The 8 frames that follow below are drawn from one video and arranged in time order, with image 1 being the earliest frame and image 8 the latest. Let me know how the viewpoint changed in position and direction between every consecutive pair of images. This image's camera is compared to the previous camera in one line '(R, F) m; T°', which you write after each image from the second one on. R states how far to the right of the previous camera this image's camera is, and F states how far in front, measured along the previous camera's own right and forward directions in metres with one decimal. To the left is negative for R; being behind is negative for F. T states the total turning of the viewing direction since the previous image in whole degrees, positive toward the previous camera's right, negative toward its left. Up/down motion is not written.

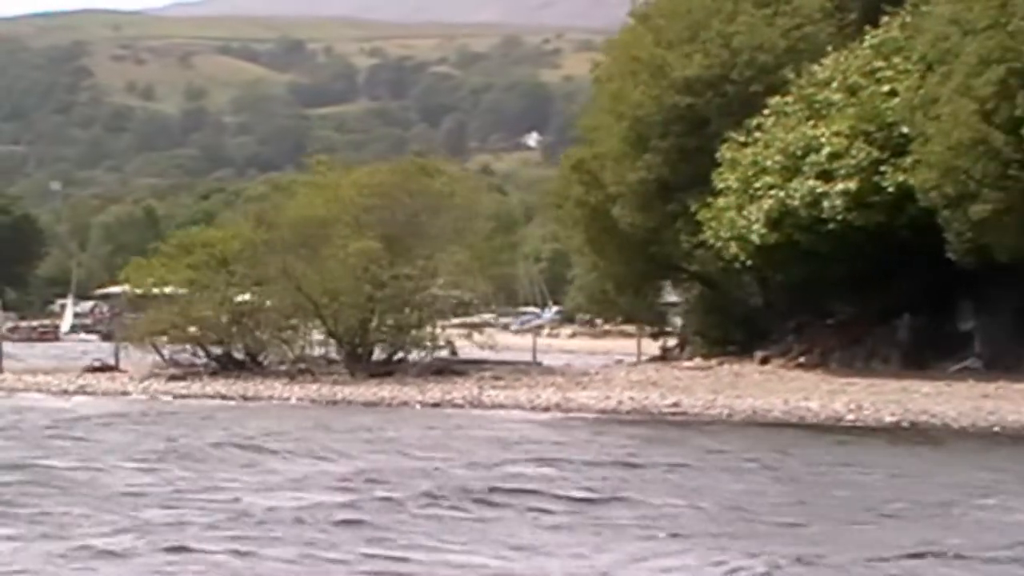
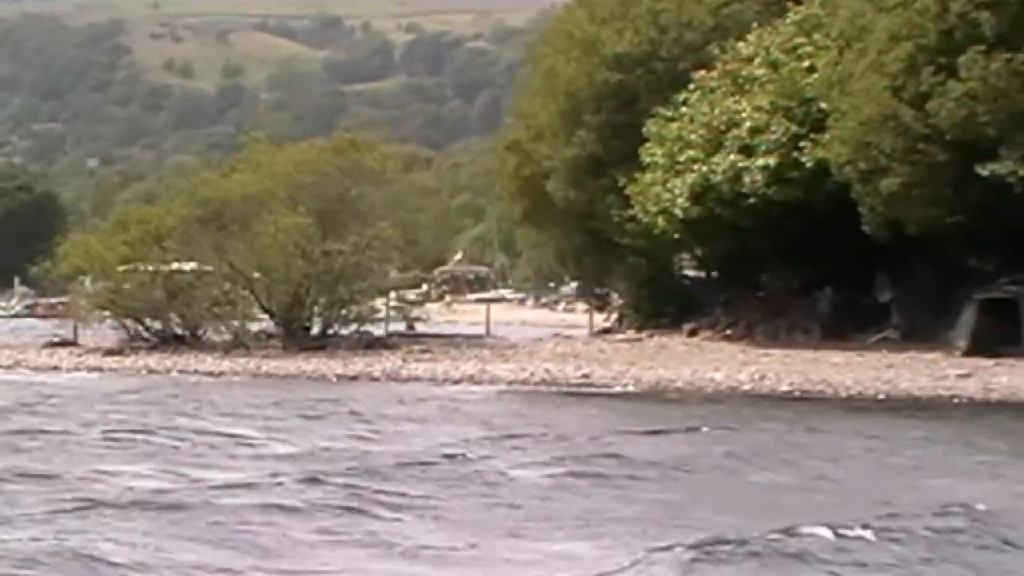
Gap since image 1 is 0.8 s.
(+1.8, -1.0) m; -1°
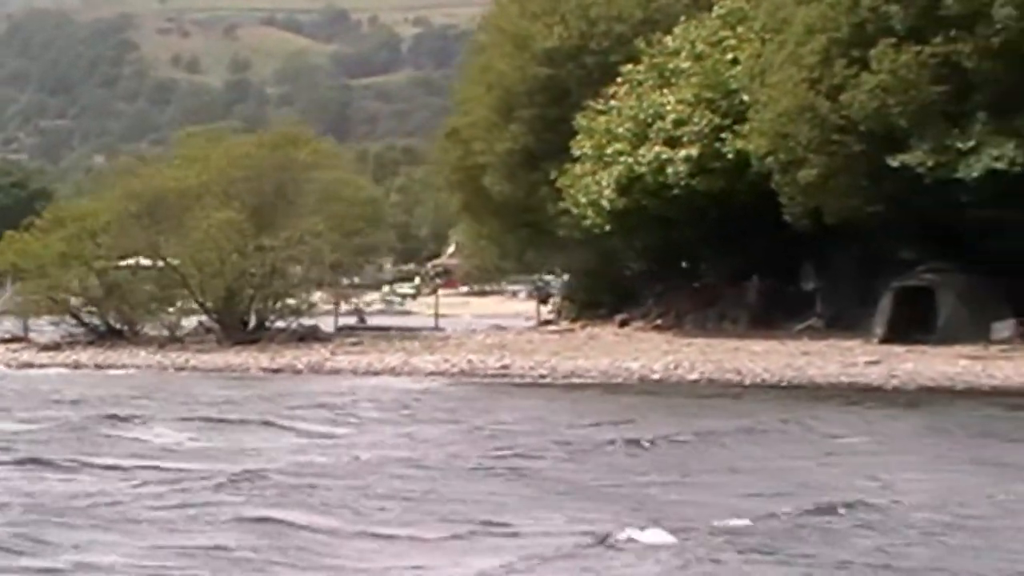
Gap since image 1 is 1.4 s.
(+1.3, -0.7) m; 0°
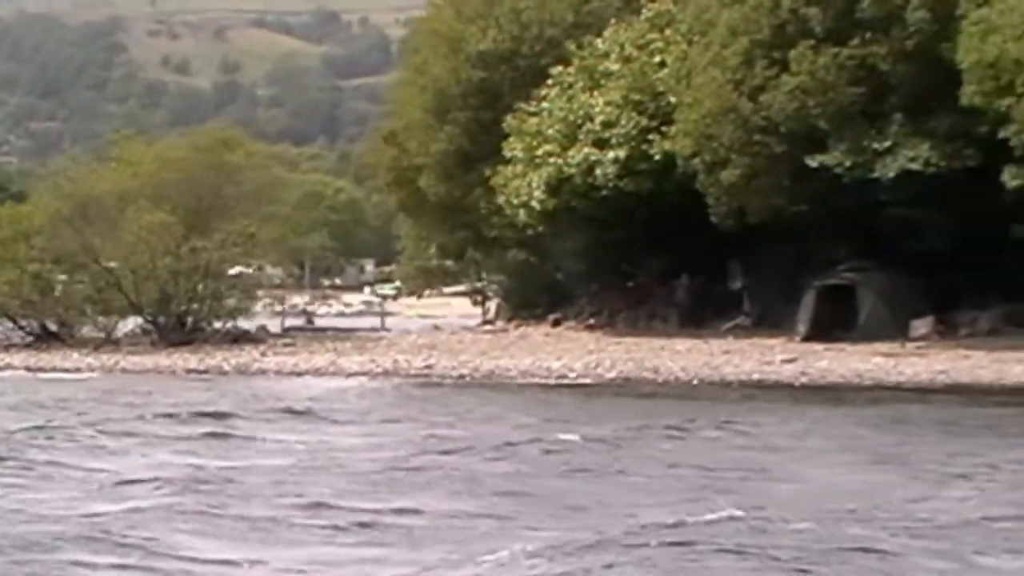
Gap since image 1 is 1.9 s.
(+1.0, -0.6) m; 0°
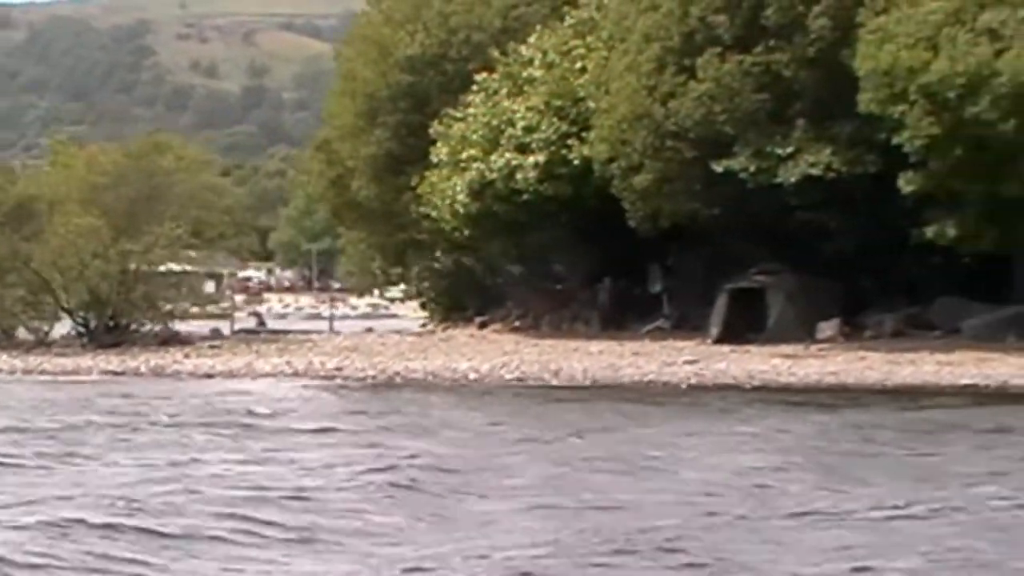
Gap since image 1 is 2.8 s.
(+1.7, -0.9) m; -1°
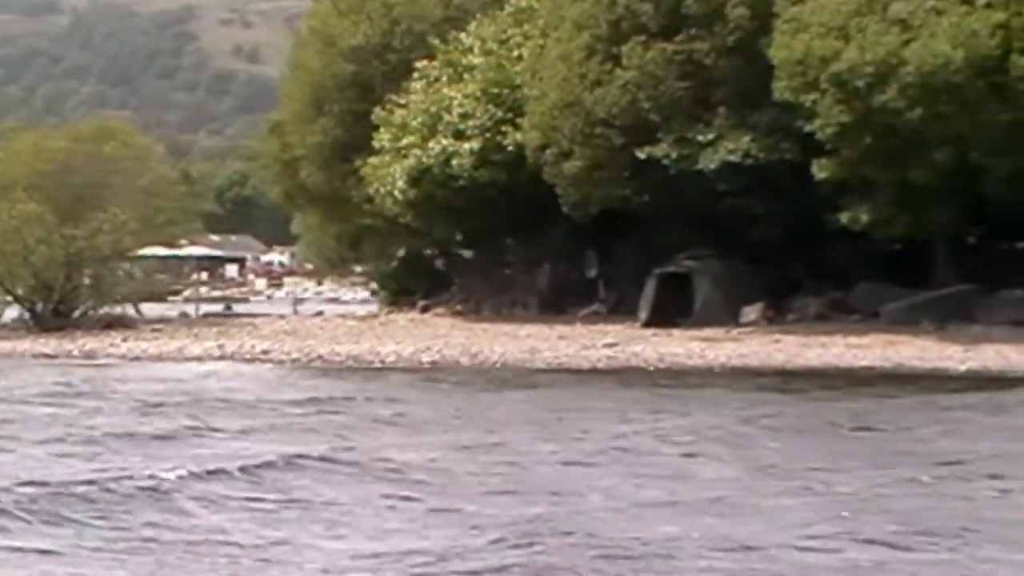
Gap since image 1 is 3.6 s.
(+1.7, -0.9) m; -1°
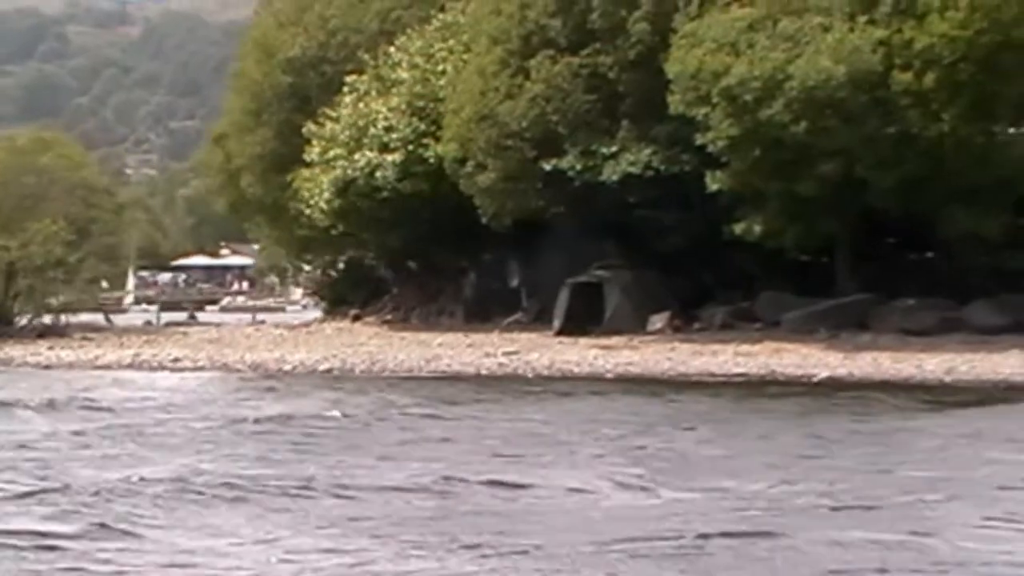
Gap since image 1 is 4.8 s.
(+2.4, -1.1) m; -1°
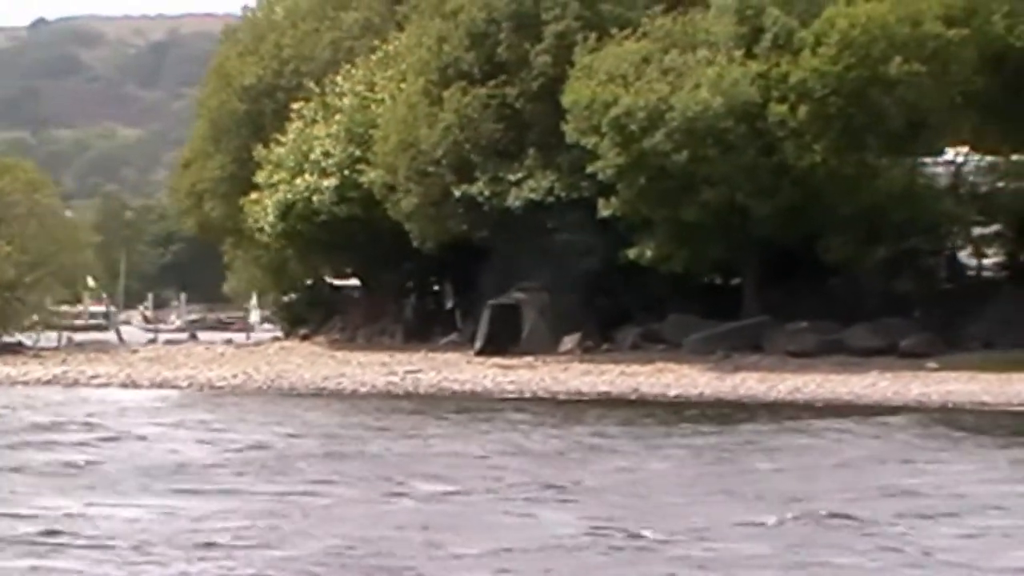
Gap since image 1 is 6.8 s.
(+3.9, -1.9) m; -3°
